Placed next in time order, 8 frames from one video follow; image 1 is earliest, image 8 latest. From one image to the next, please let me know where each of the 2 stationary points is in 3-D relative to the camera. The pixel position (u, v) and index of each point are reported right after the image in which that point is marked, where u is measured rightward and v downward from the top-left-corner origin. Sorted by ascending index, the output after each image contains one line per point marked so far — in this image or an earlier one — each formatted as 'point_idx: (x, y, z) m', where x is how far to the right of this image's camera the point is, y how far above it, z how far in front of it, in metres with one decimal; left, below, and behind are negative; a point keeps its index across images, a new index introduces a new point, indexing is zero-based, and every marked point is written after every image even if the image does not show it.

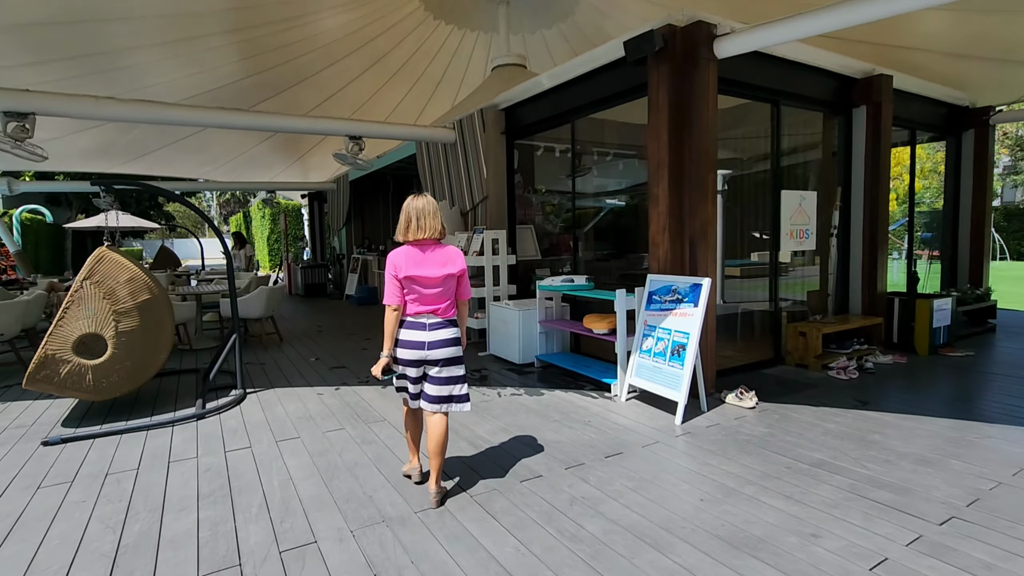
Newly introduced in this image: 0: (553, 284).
0: (+0.4, 0.0, +4.5) m
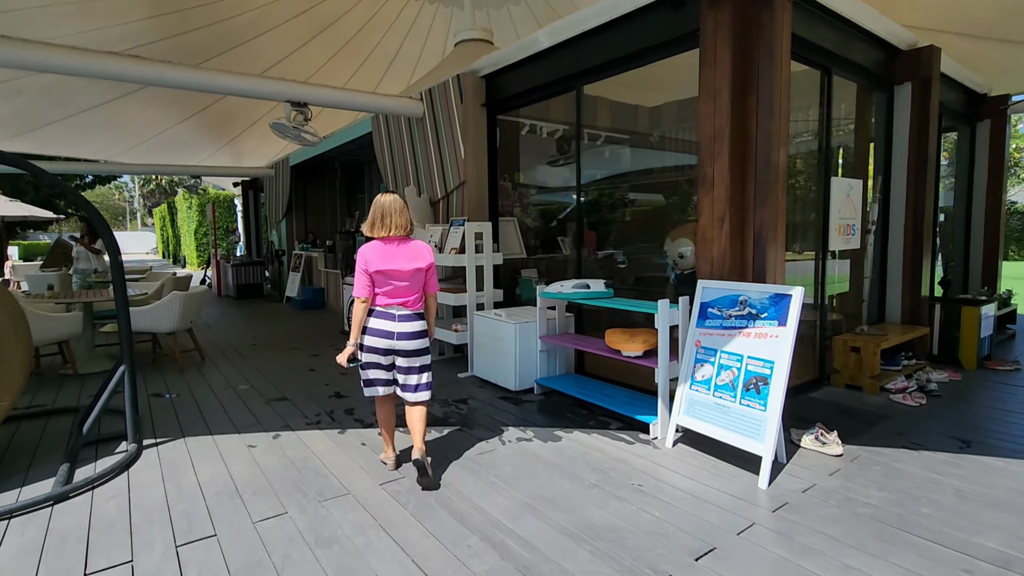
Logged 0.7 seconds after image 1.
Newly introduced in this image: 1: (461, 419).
0: (+0.4, 0.0, +3.5) m
1: (-0.3, -0.9, +3.4) m
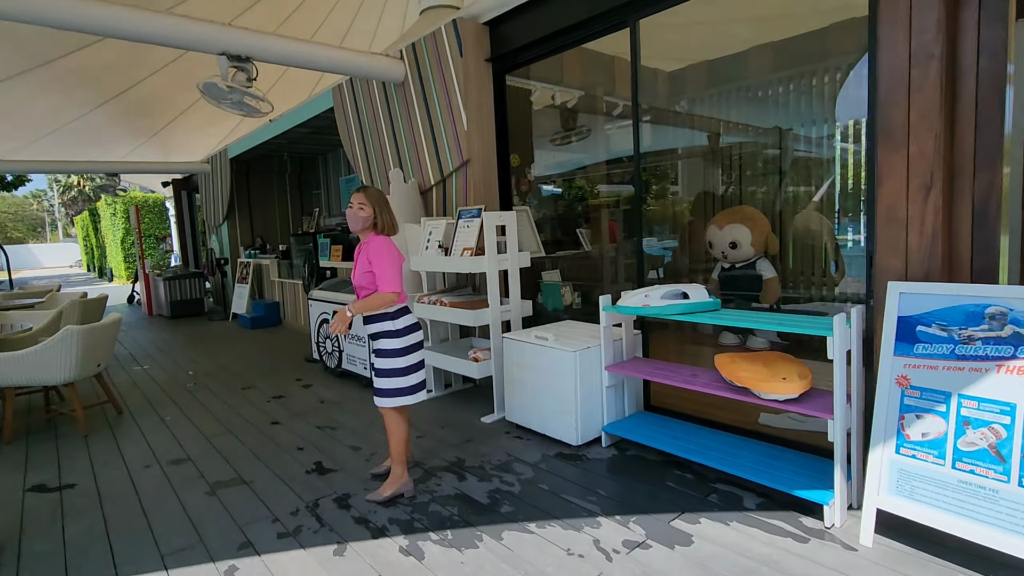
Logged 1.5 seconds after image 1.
0: (+0.7, -0.1, +2.4) m
1: (0.0, -0.9, +2.3) m
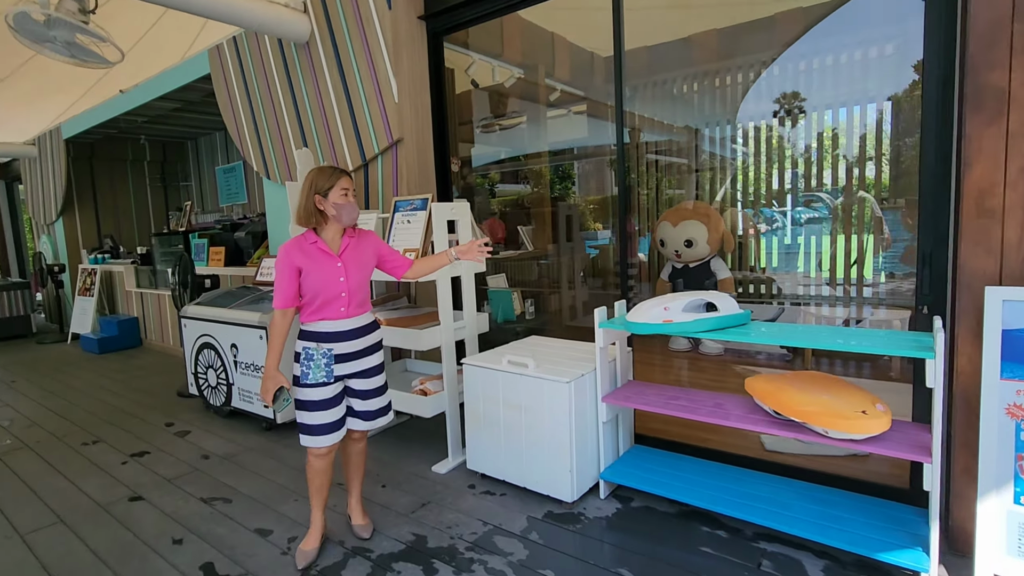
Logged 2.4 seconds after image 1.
0: (+0.6, -0.1, +1.9) m
1: (0.0, -1.0, +1.6) m
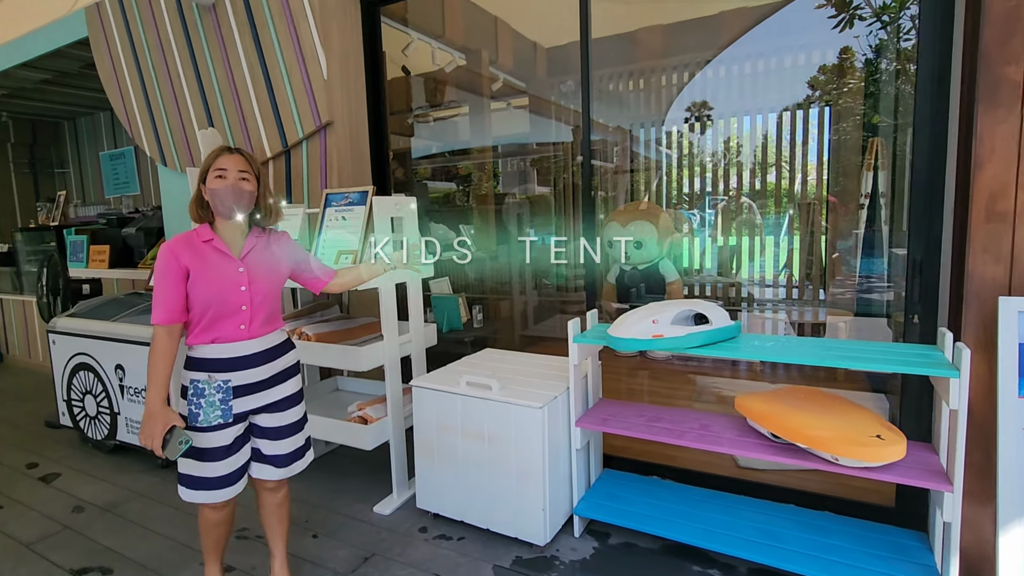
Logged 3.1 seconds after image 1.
0: (+0.5, -0.2, +1.7) m
1: (0.0, -1.0, +1.3) m
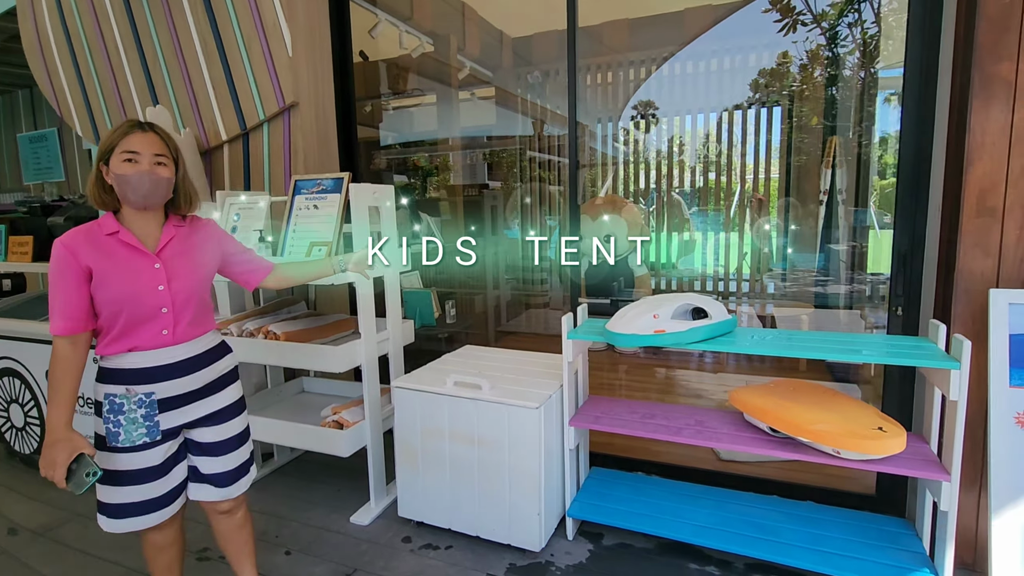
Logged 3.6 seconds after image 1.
0: (+0.5, -0.1, +1.6) m
1: (0.0, -1.0, +1.2) m
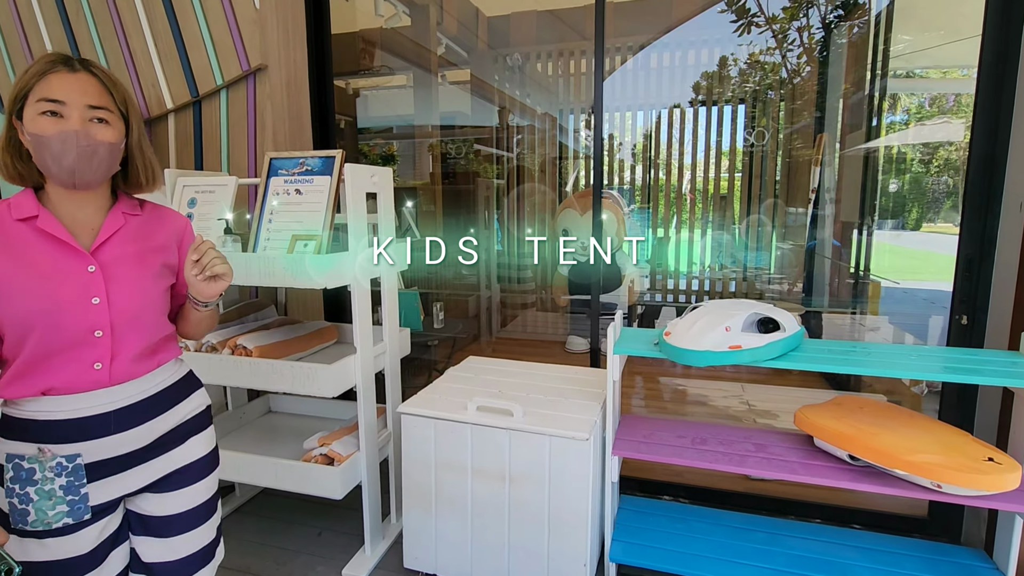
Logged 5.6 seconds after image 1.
0: (+0.6, -0.2, +1.4) m
1: (+0.2, -1.0, +0.9) m
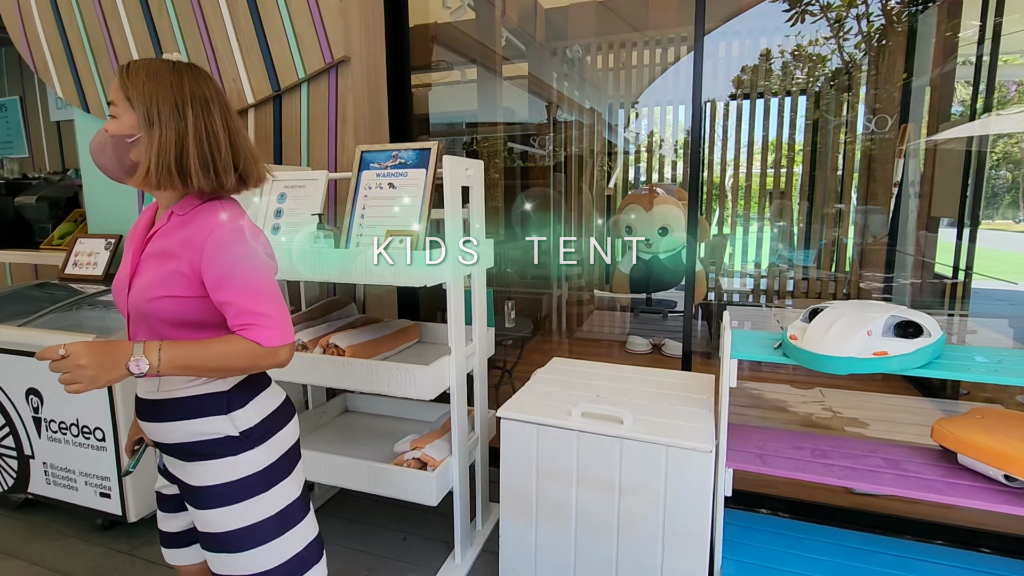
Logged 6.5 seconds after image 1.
0: (+0.9, -0.2, +1.3) m
1: (+0.4, -1.0, +0.8) m
